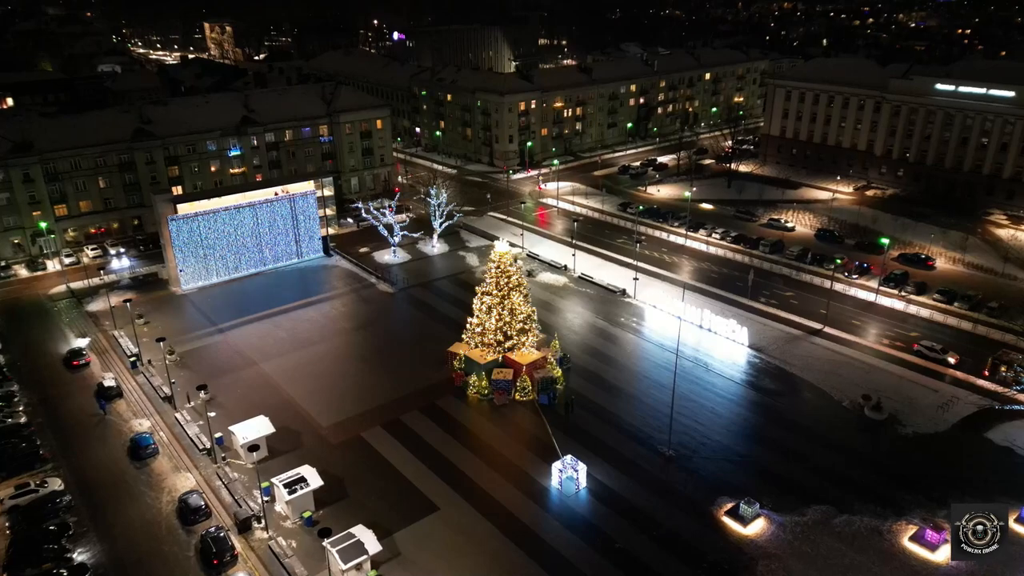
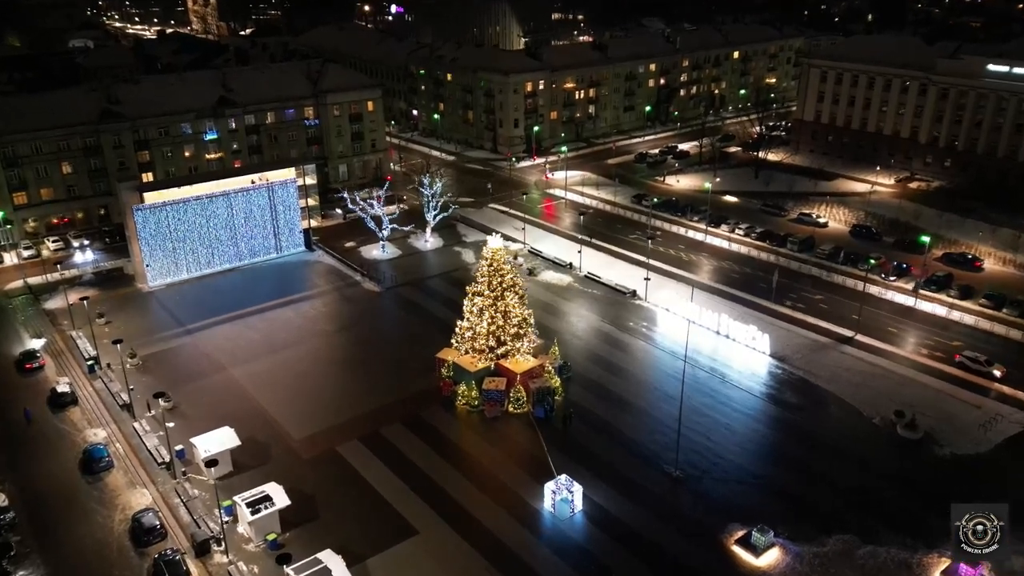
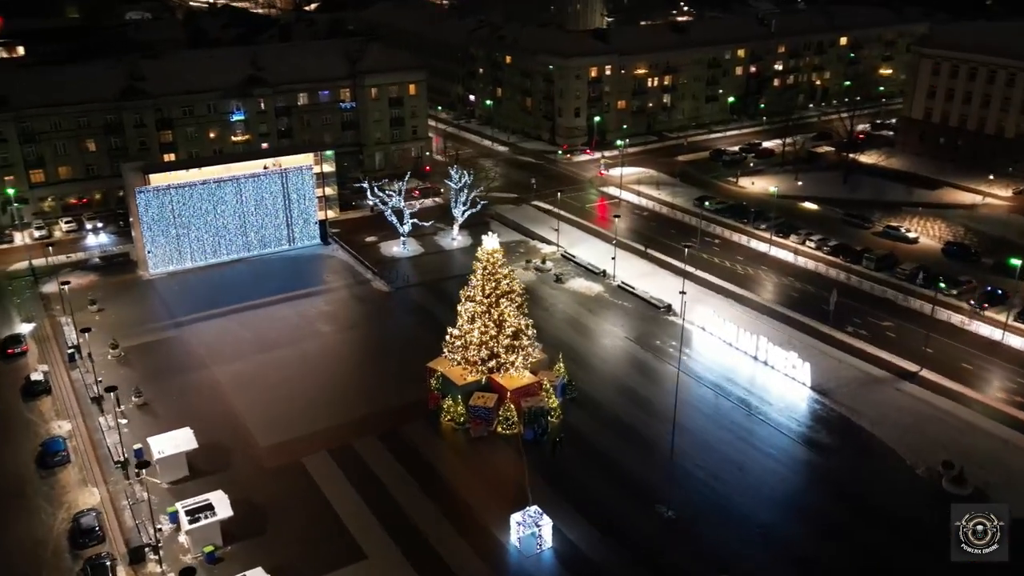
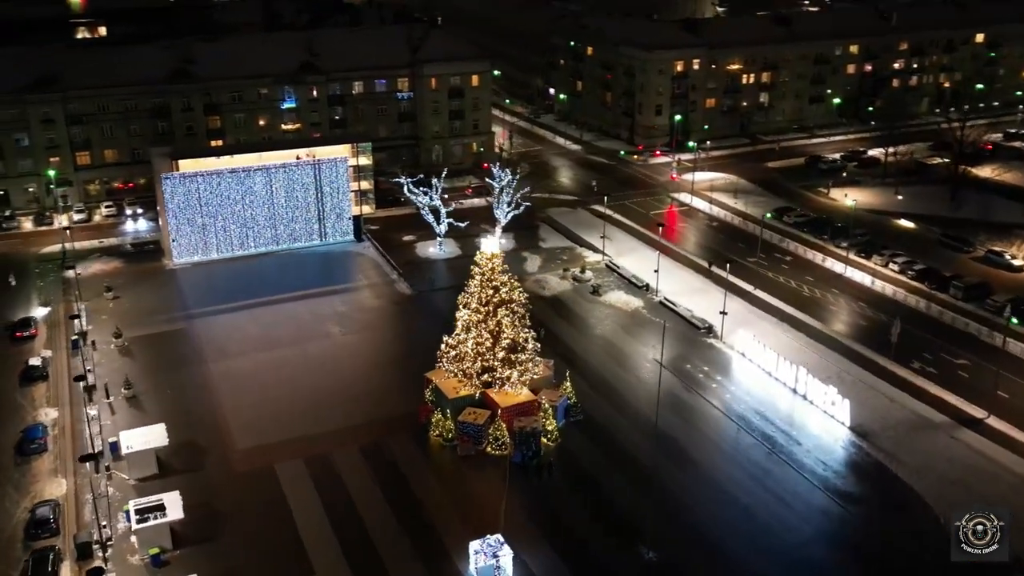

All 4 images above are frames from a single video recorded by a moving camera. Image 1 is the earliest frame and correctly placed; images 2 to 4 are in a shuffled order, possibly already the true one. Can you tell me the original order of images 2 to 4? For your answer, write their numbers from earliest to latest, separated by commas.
2, 3, 4
